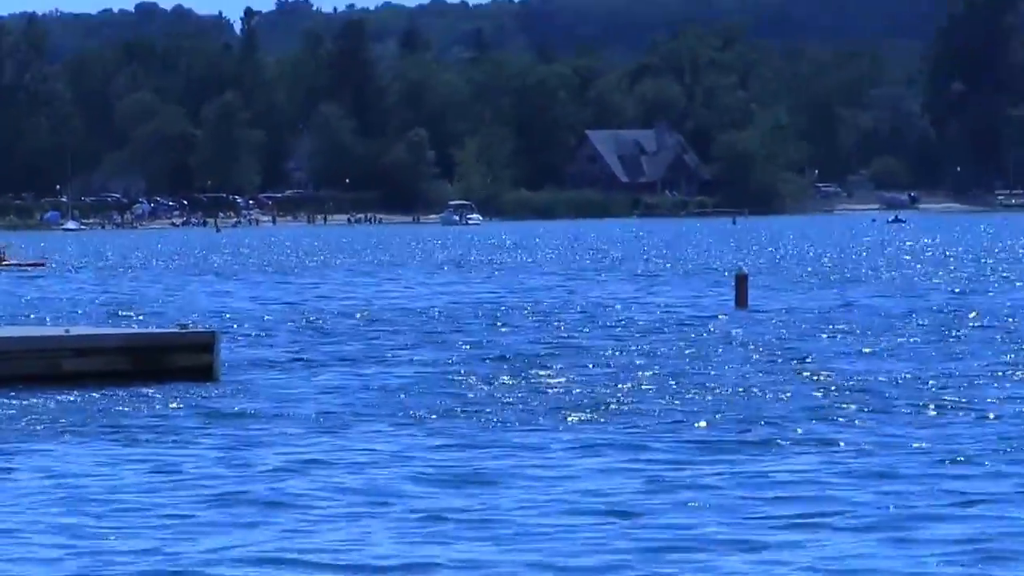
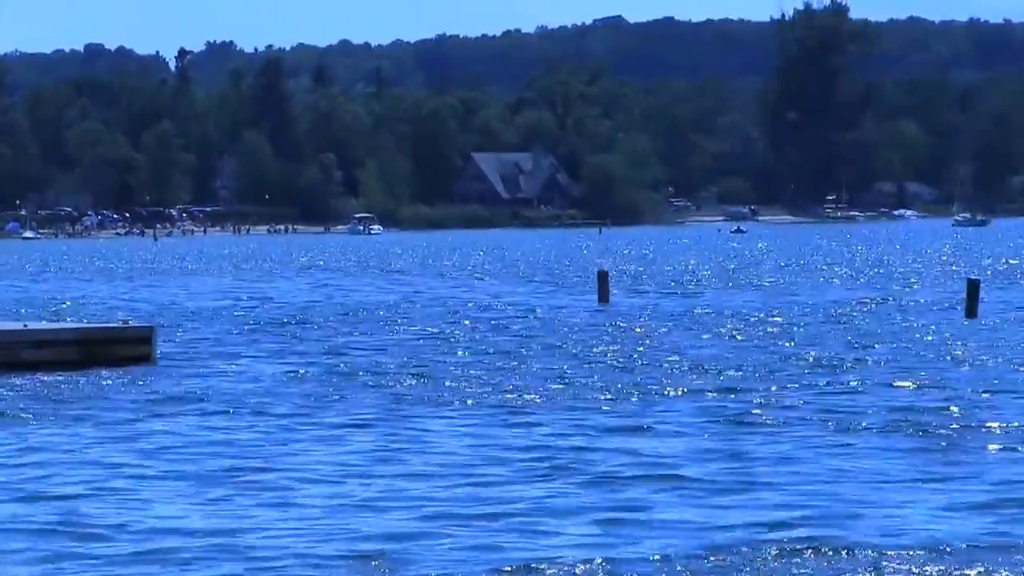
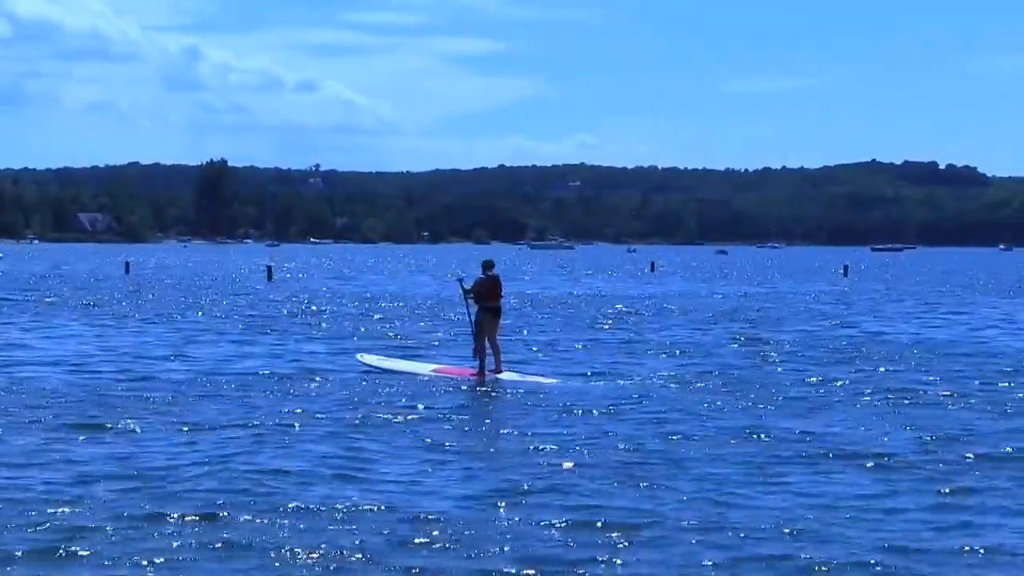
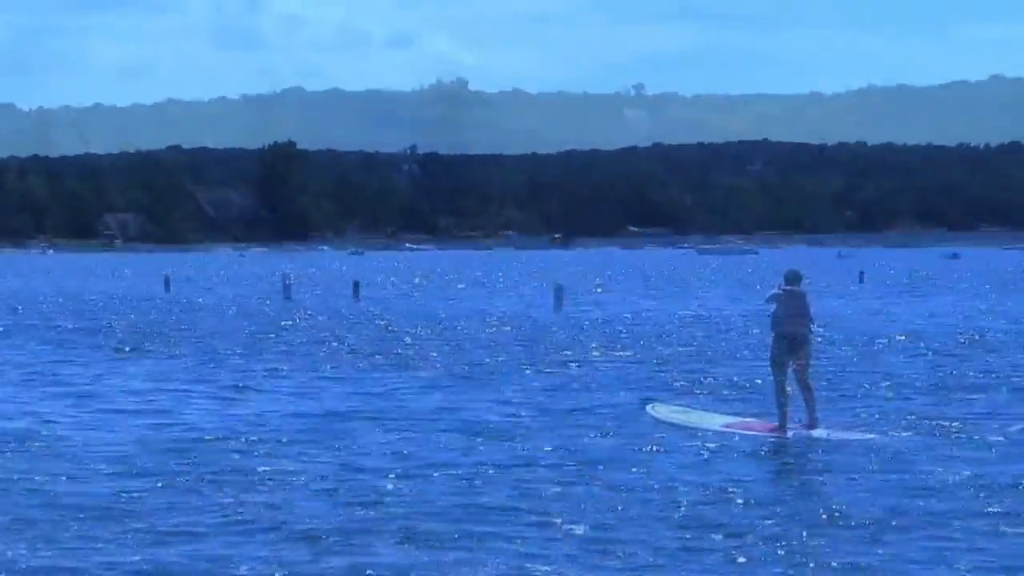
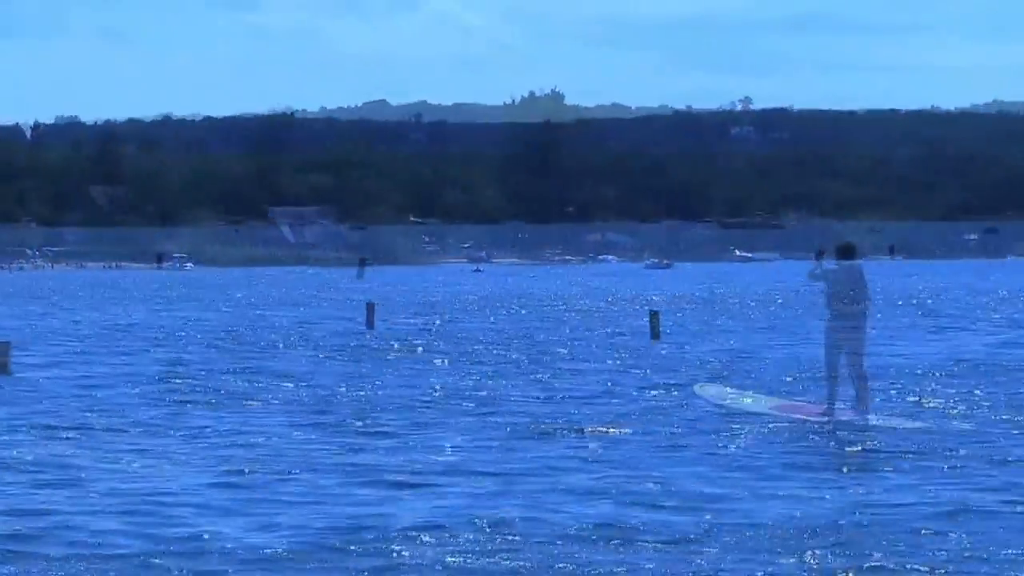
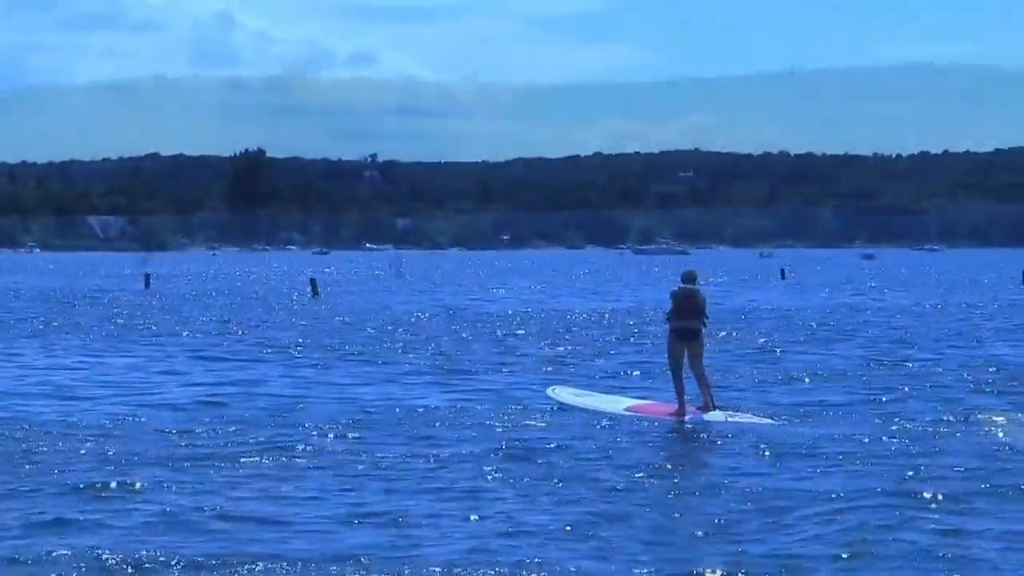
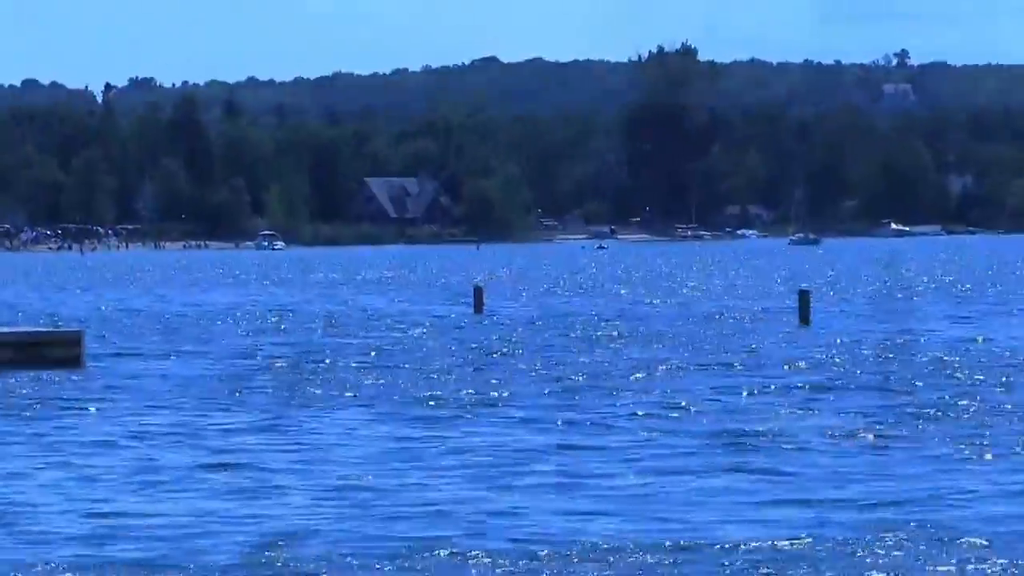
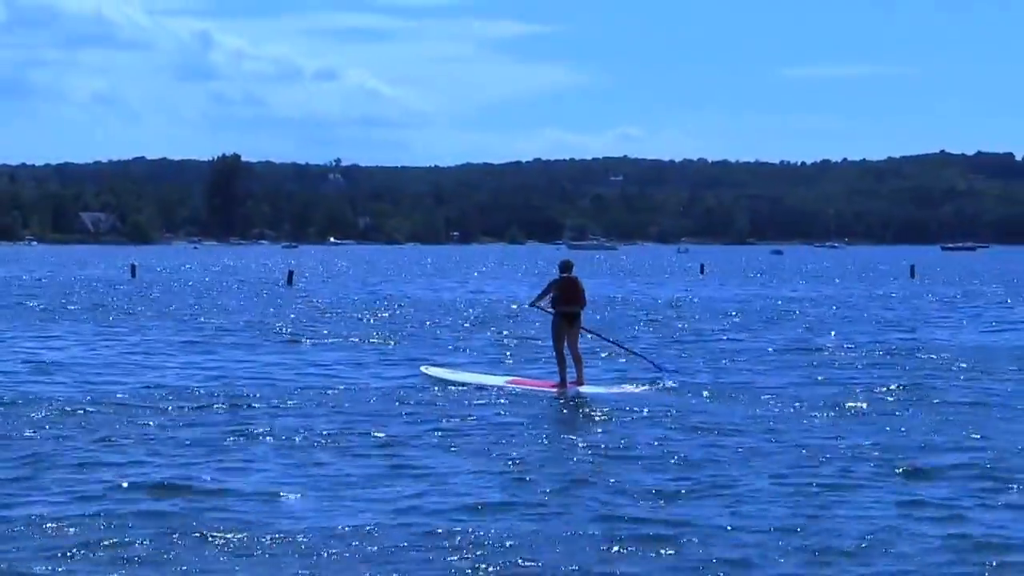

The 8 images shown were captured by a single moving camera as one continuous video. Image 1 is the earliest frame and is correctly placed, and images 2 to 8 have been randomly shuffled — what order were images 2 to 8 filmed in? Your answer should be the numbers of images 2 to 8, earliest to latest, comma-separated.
2, 7, 5, 4, 6, 8, 3
